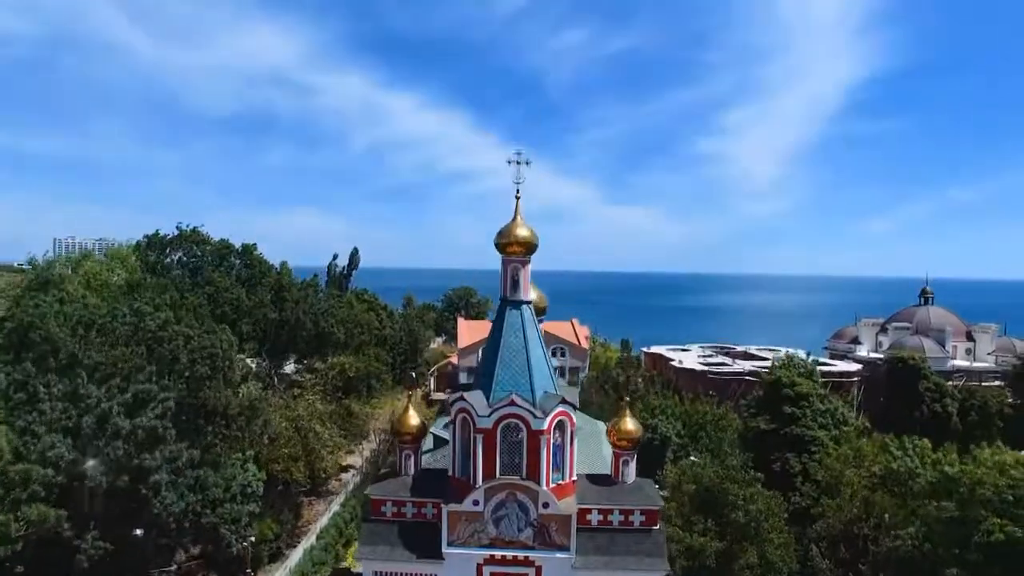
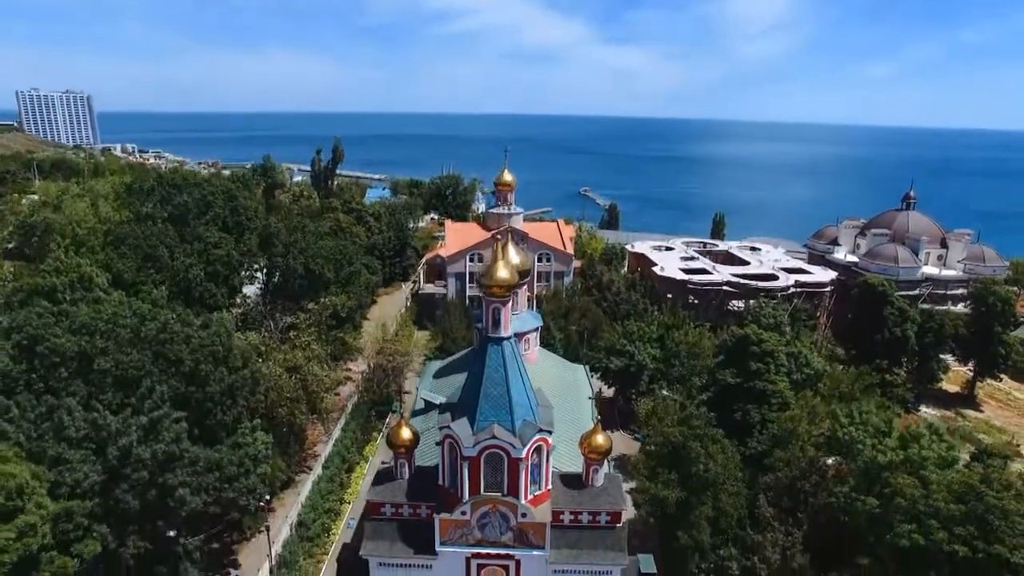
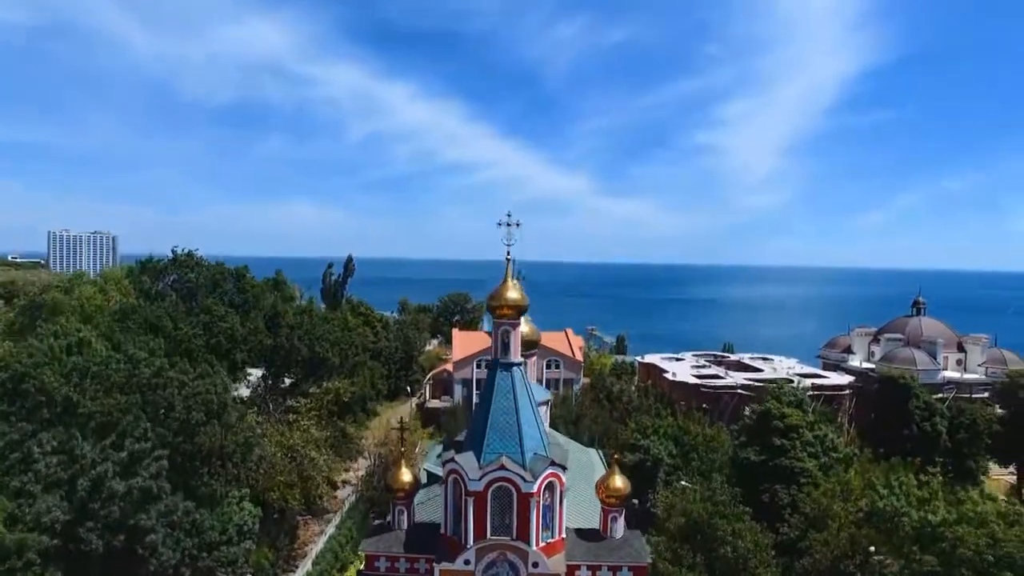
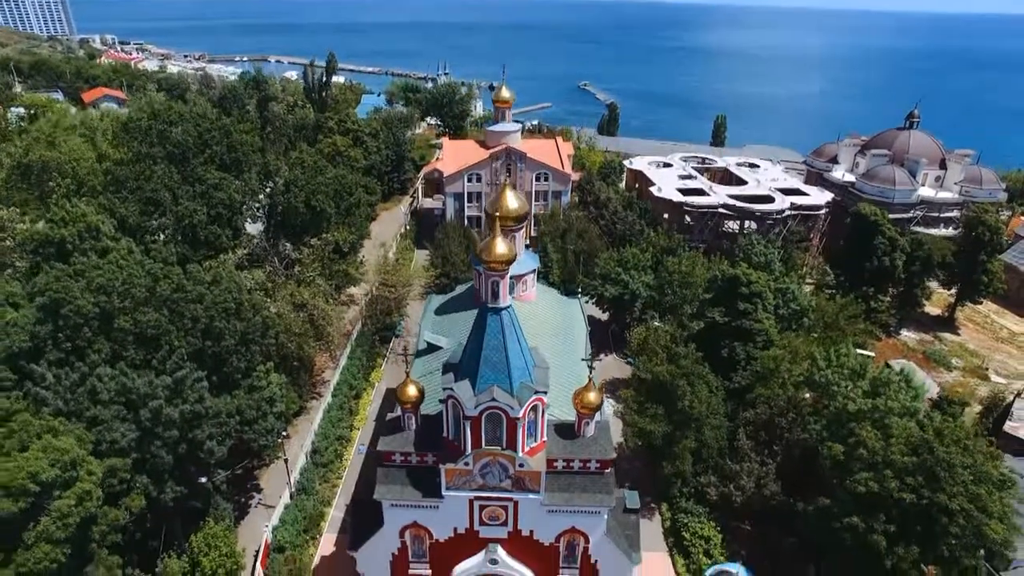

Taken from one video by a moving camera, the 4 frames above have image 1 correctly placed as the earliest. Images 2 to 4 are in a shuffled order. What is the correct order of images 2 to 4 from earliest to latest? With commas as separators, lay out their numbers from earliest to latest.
3, 2, 4
